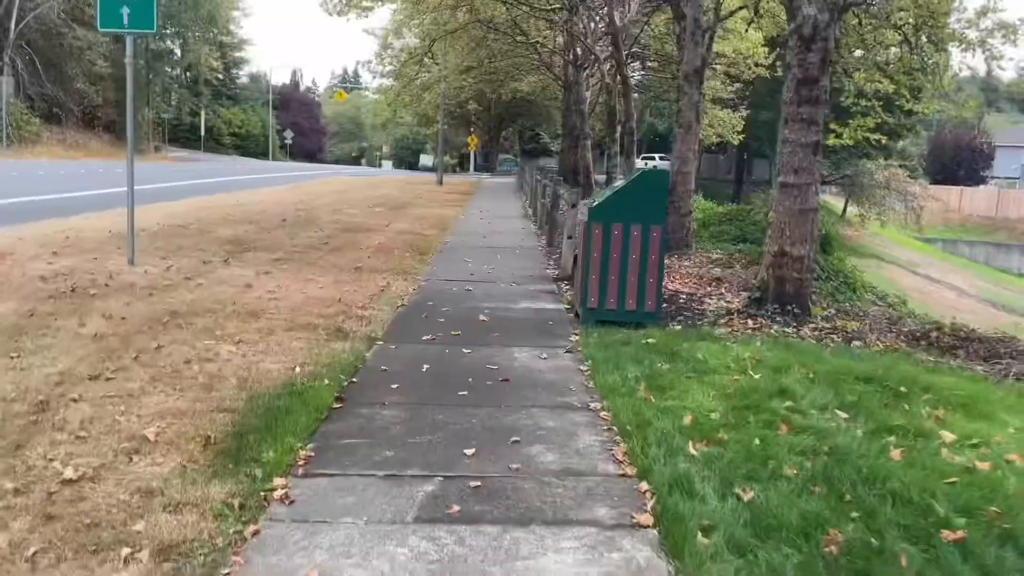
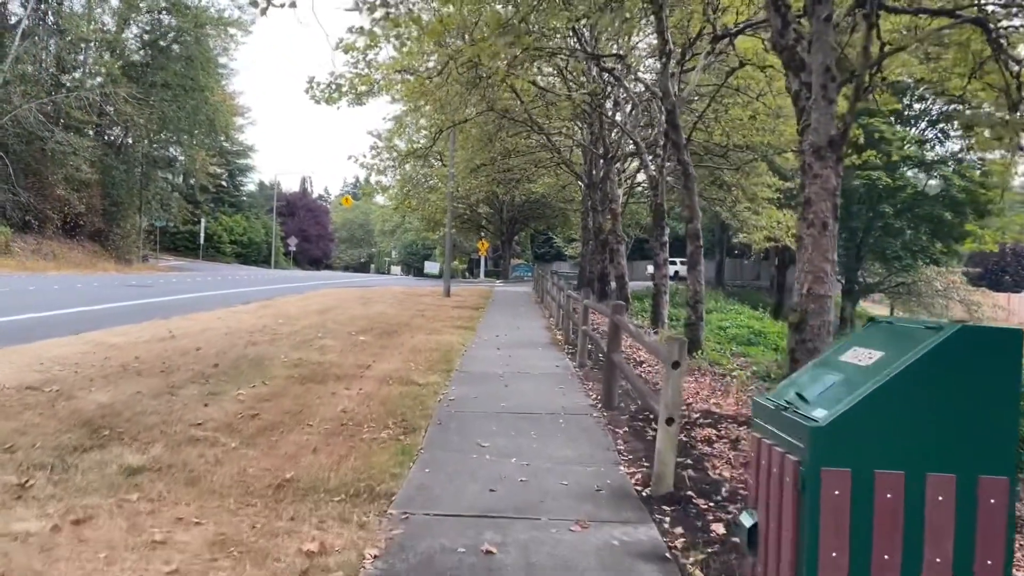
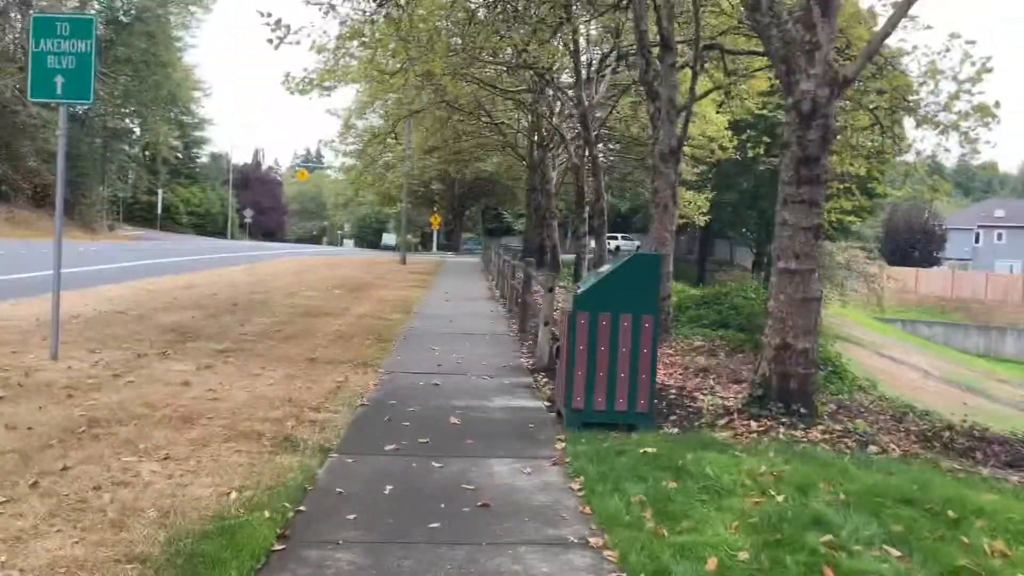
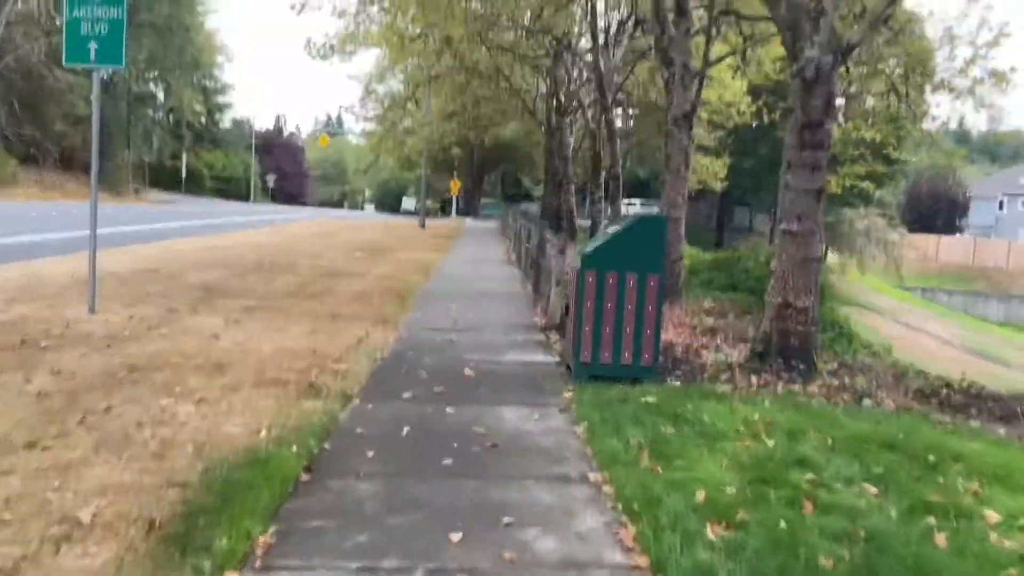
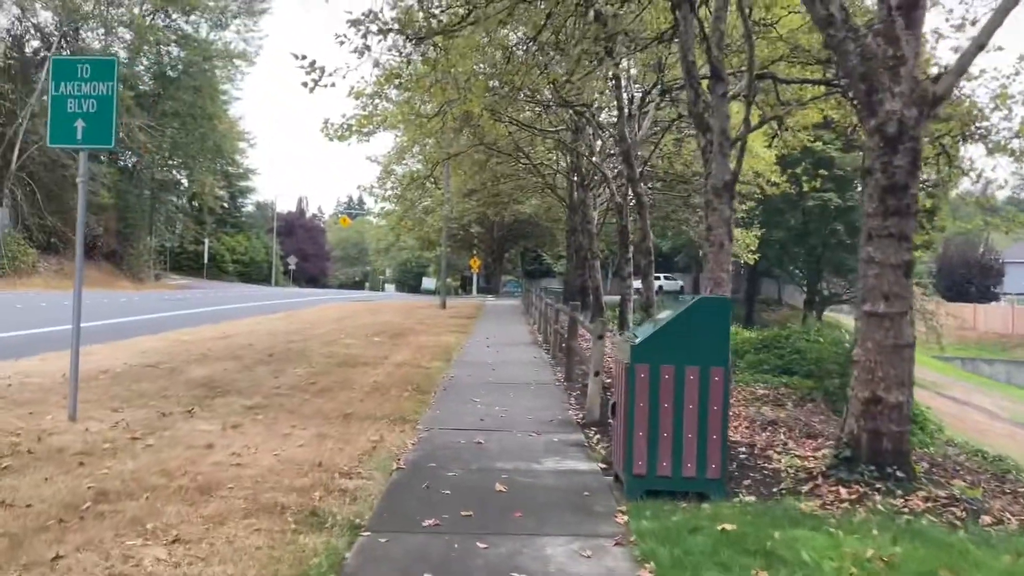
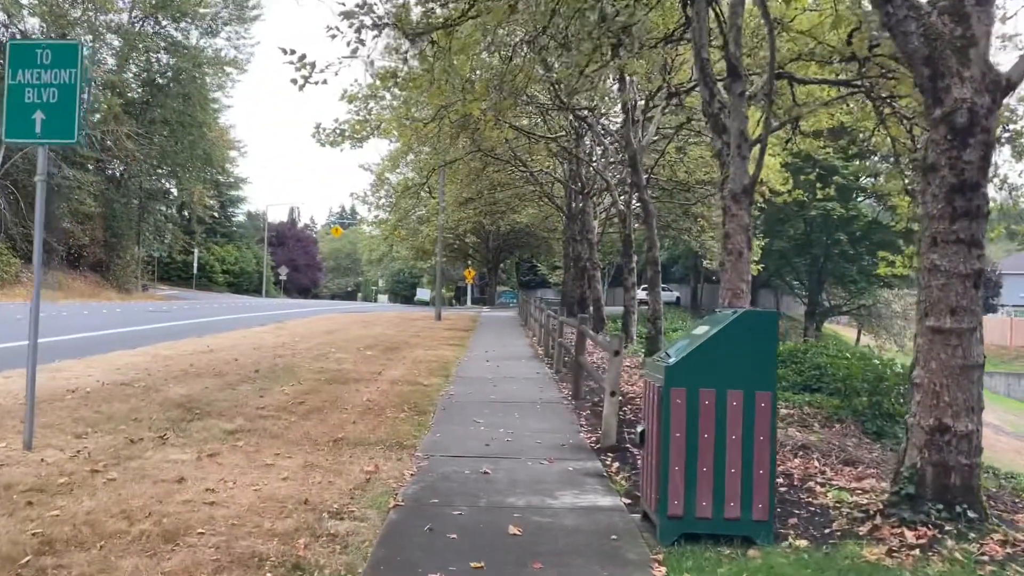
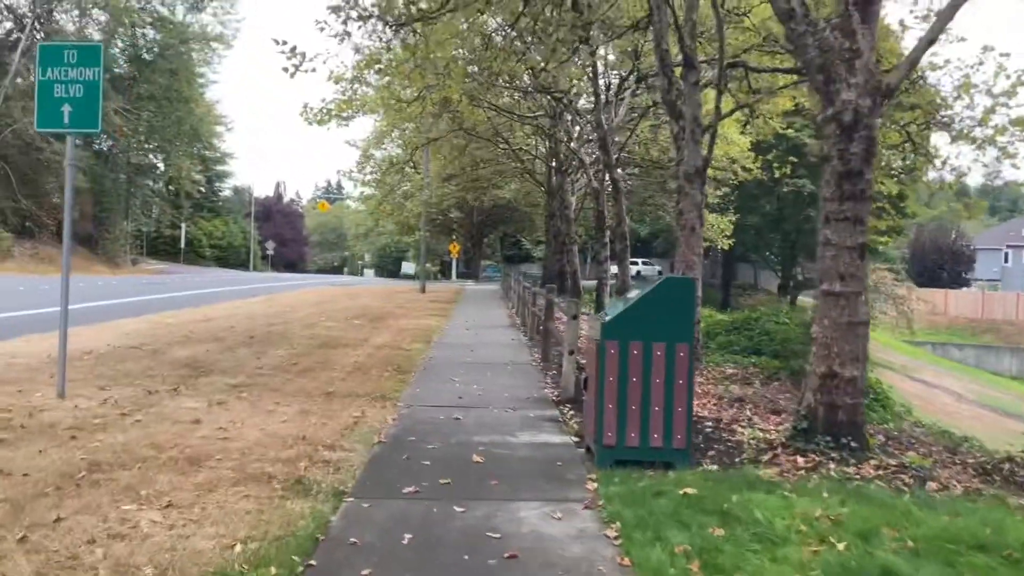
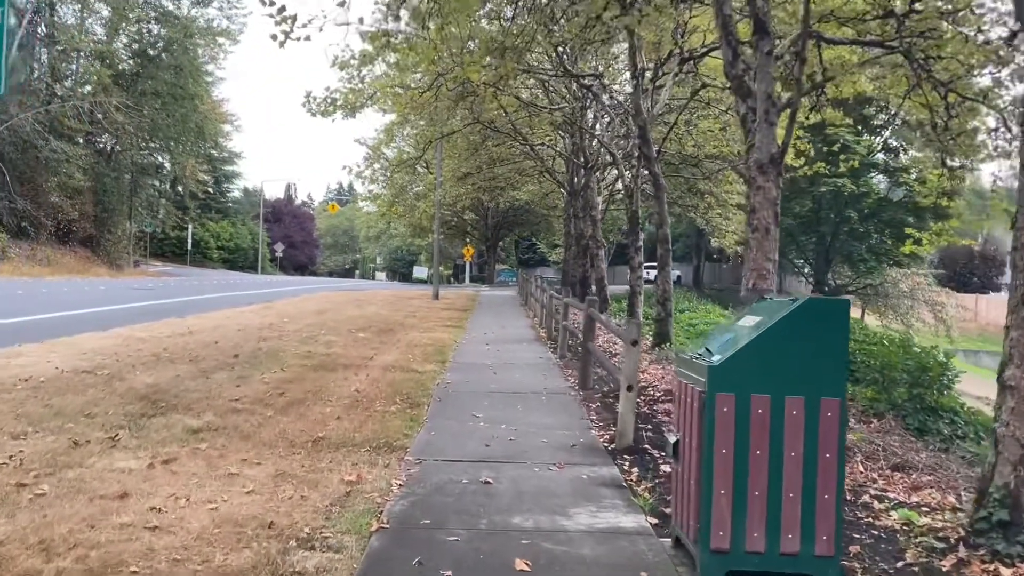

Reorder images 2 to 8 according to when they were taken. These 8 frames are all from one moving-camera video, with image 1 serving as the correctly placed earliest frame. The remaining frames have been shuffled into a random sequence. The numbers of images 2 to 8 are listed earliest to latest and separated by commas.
4, 3, 7, 5, 6, 8, 2
